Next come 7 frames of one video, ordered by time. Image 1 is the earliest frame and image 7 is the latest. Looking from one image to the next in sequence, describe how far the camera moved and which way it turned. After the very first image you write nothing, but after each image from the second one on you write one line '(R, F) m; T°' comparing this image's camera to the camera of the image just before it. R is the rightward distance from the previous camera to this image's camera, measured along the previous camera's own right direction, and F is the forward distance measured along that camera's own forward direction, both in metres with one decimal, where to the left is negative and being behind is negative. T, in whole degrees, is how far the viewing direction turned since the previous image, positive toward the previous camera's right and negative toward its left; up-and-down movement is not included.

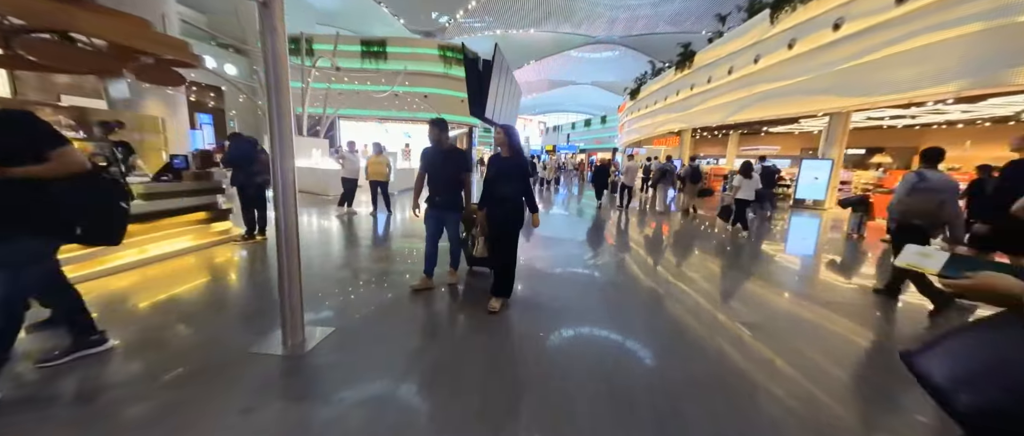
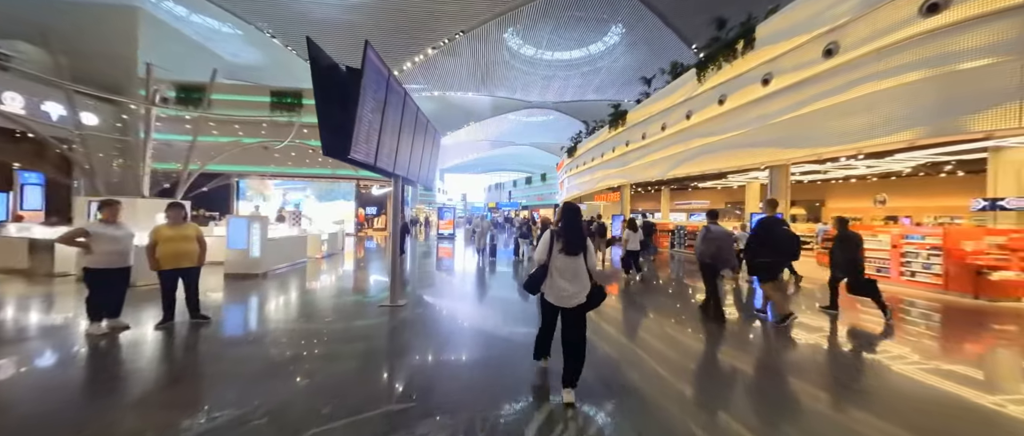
(+0.4, +1.5) m; +10°
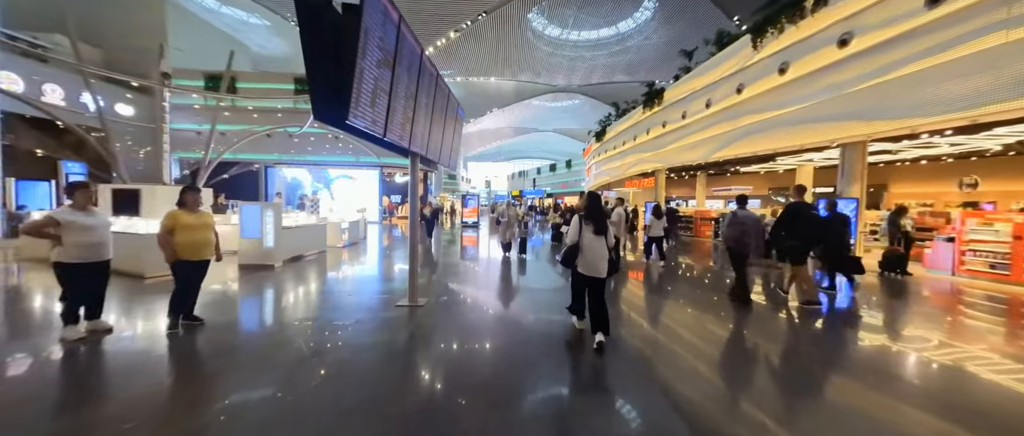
(-0.1, +0.5) m; -4°
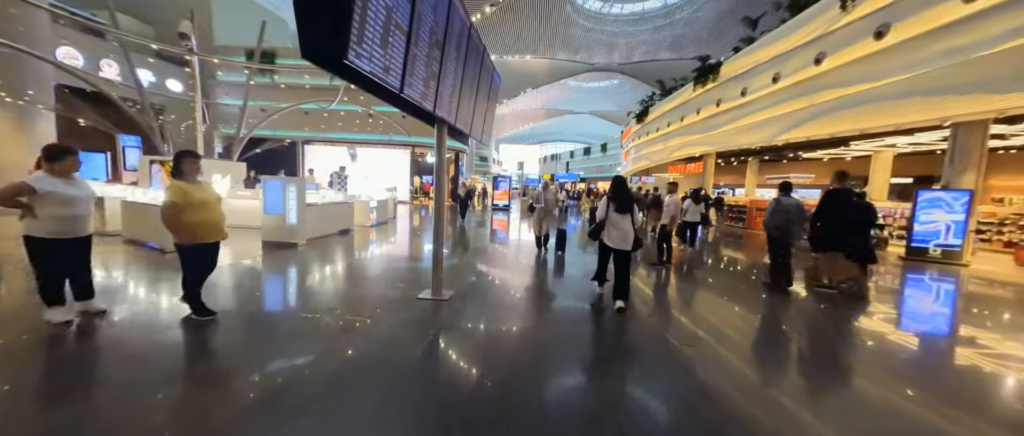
(-0.1, +0.5) m; -5°
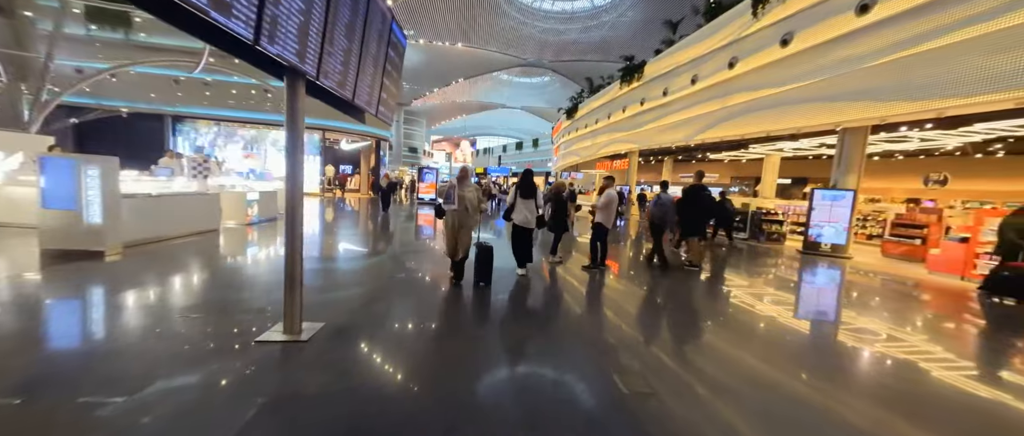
(+0.2, +0.7) m; +12°
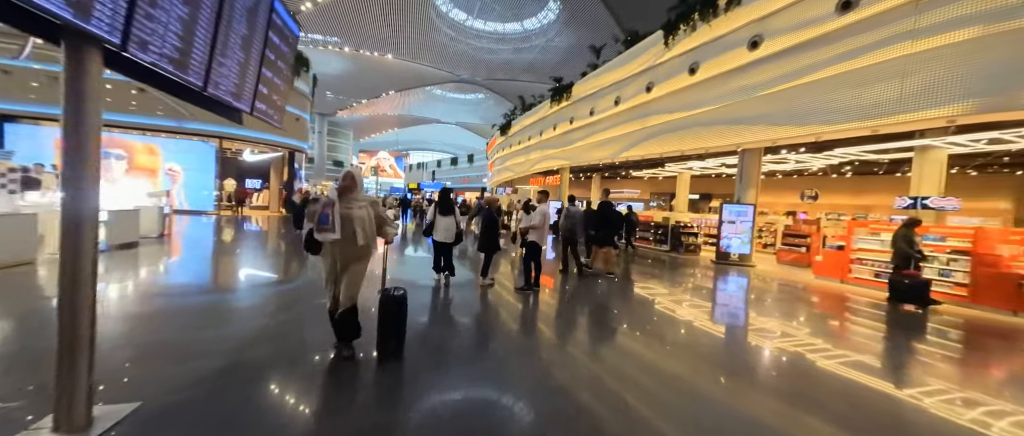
(+0.1, +0.3) m; +11°
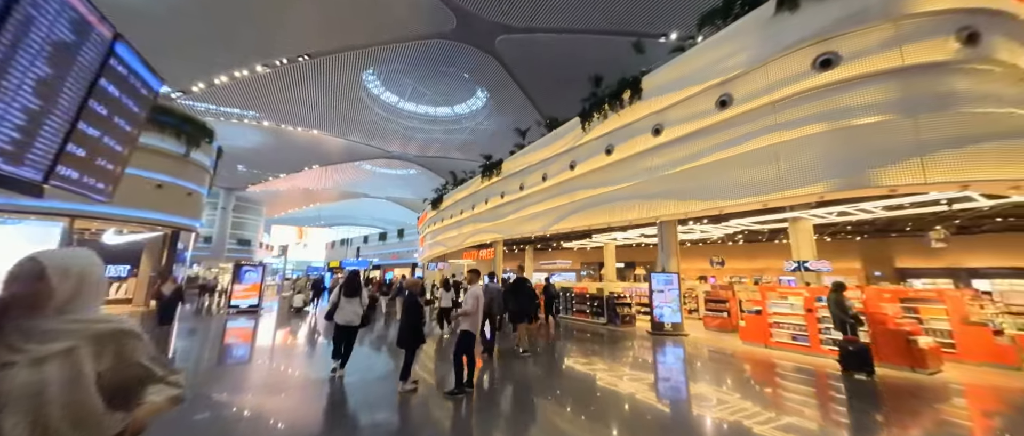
(+0.1, +0.3) m; +12°
